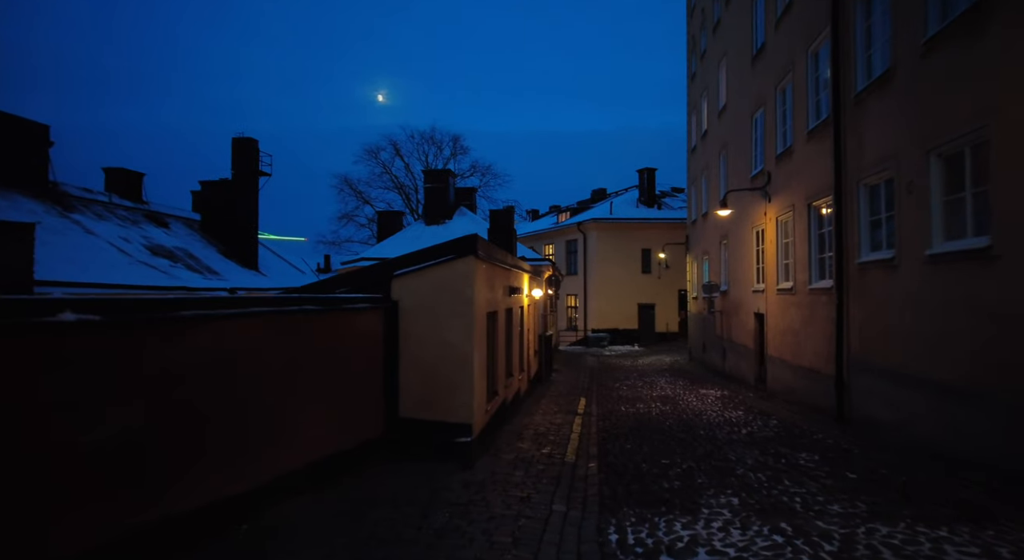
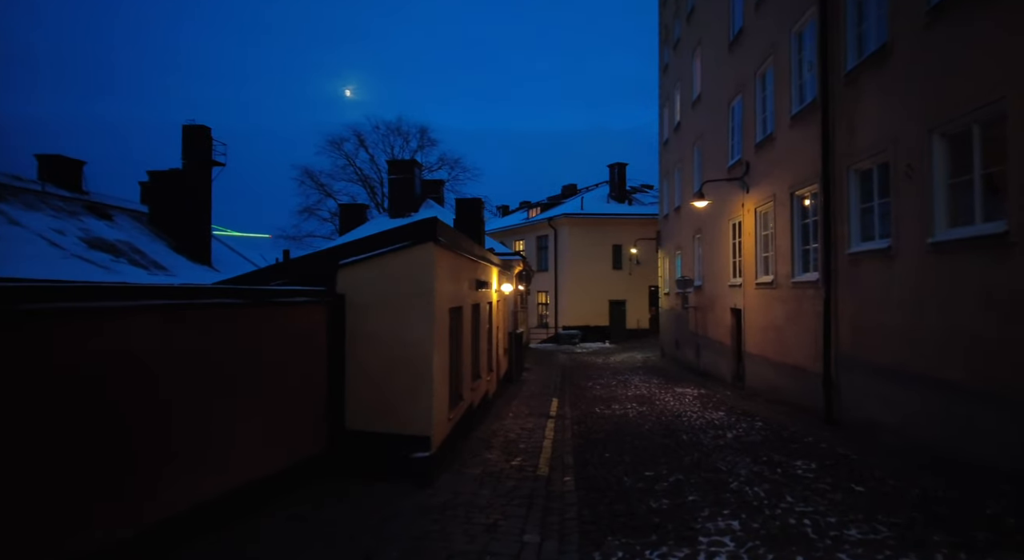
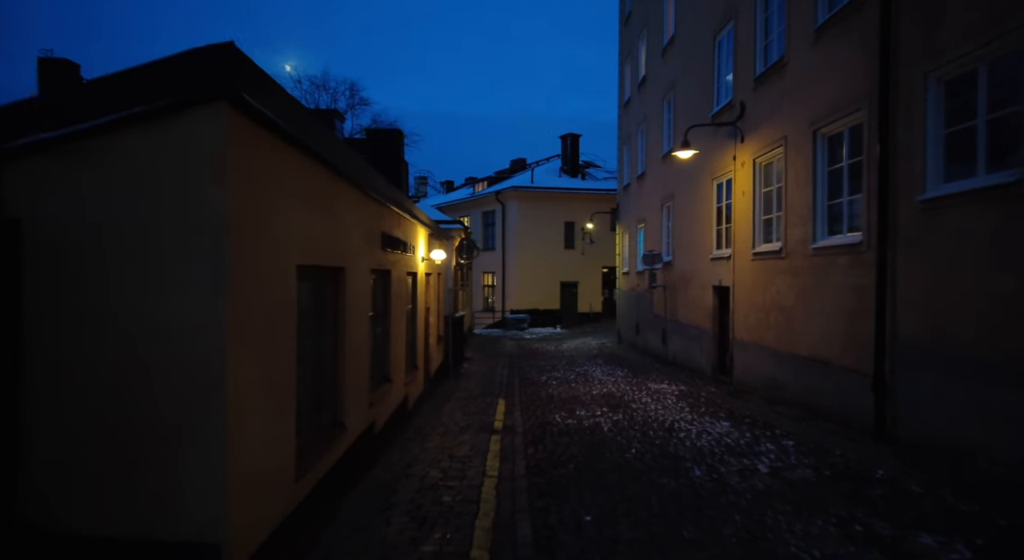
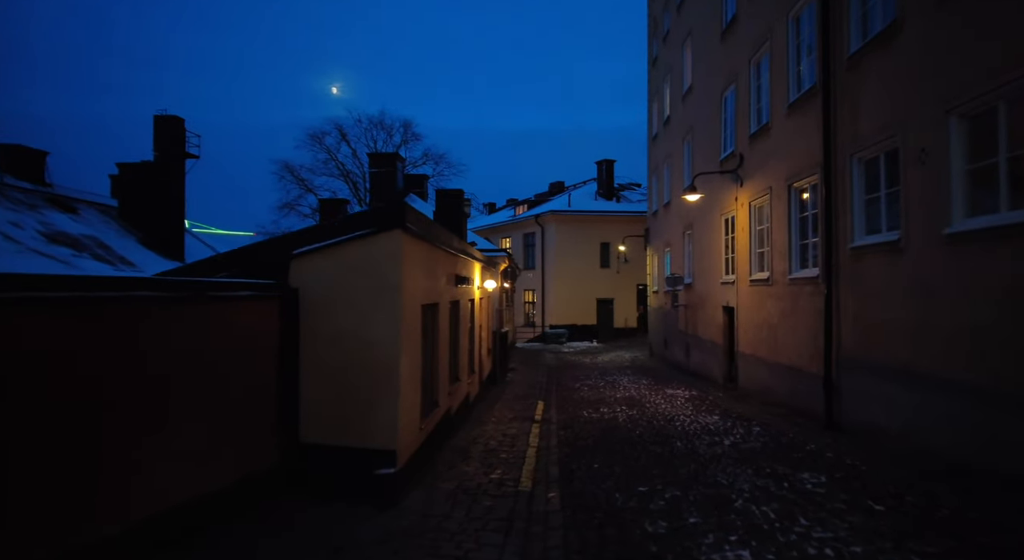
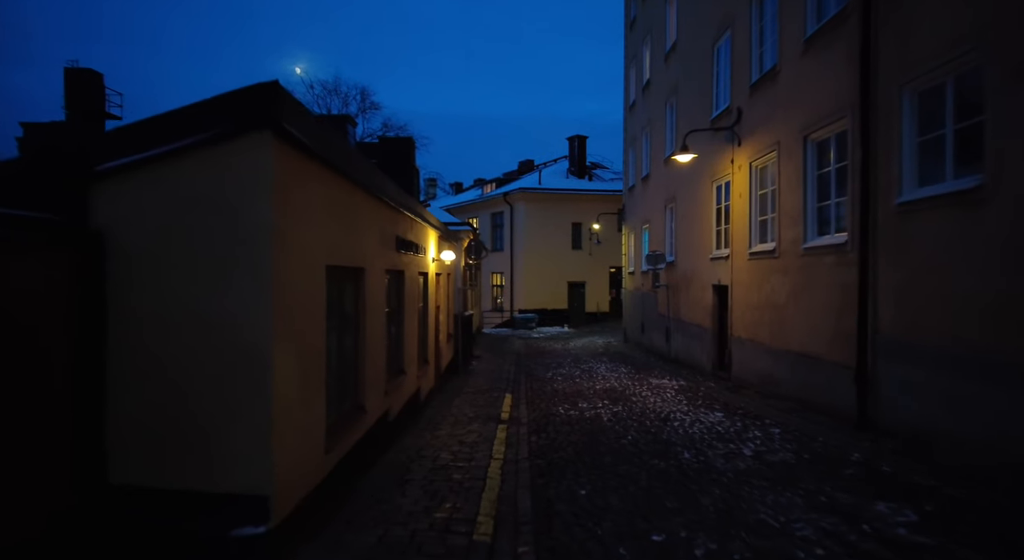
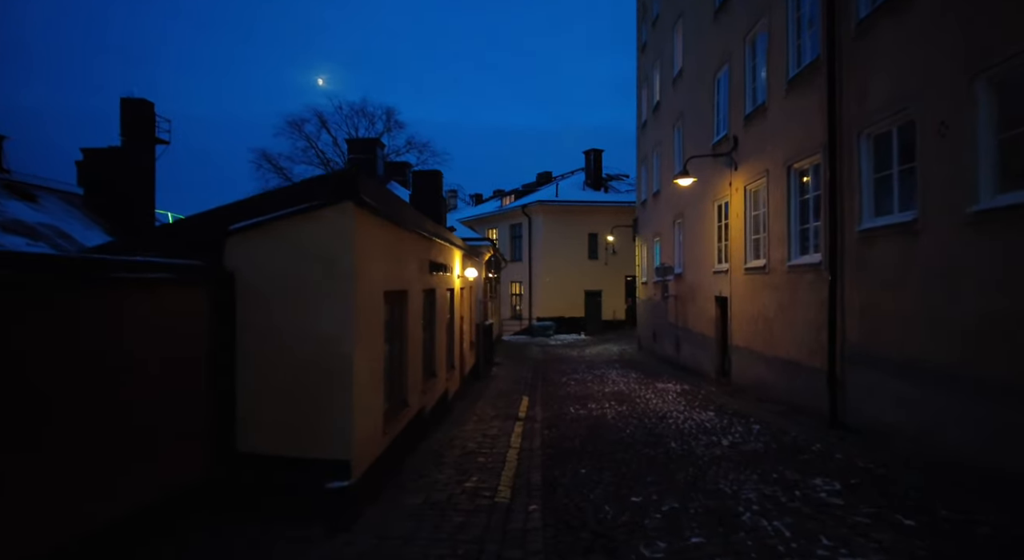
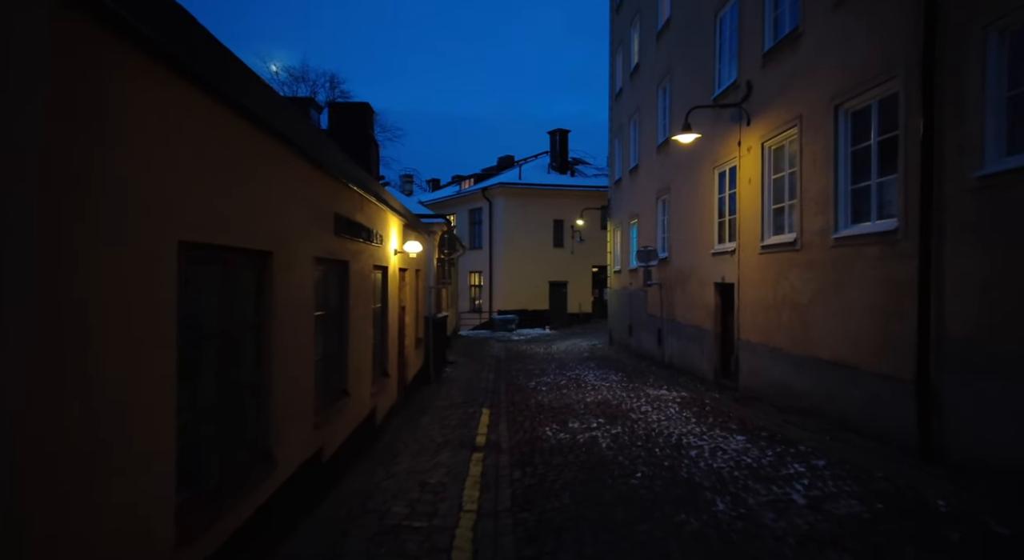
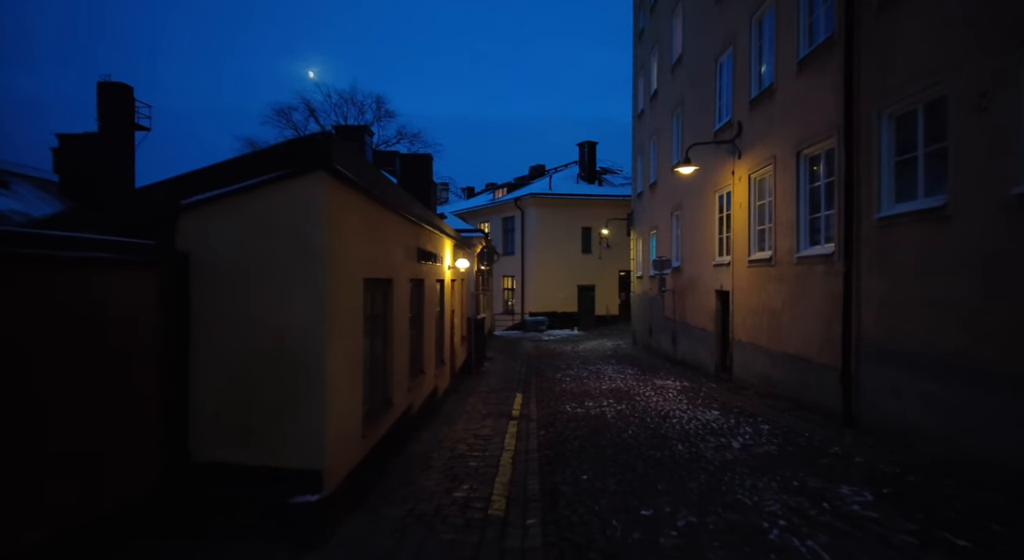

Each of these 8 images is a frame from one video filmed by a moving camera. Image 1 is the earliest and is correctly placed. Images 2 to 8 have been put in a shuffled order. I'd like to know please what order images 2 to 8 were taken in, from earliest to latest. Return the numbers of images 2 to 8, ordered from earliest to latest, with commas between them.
2, 4, 6, 8, 5, 3, 7
